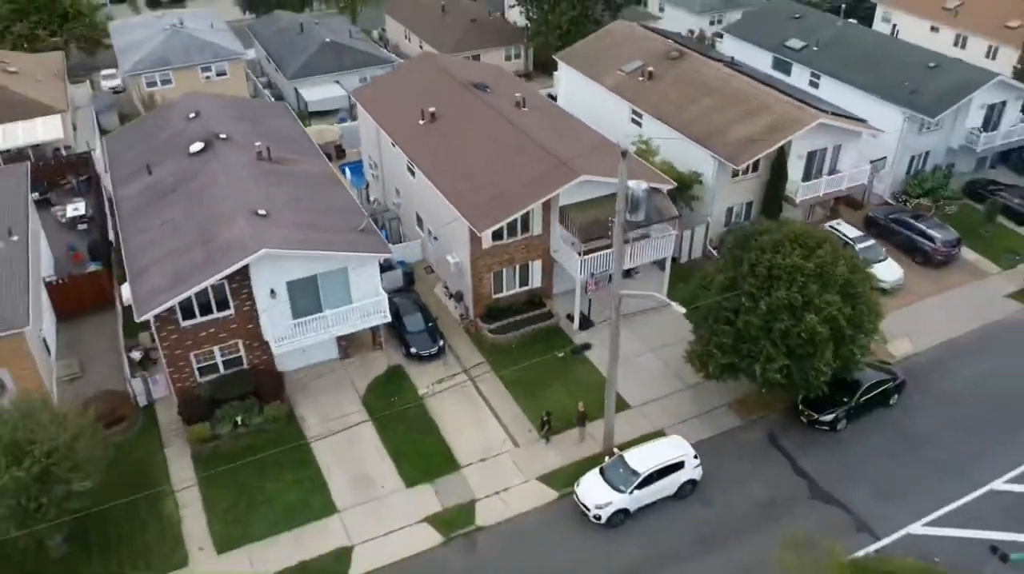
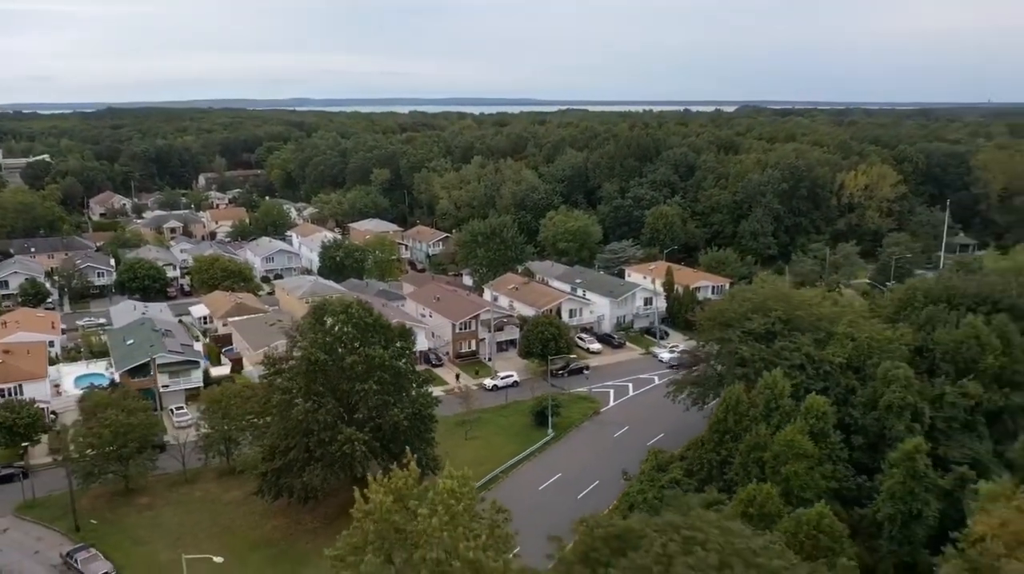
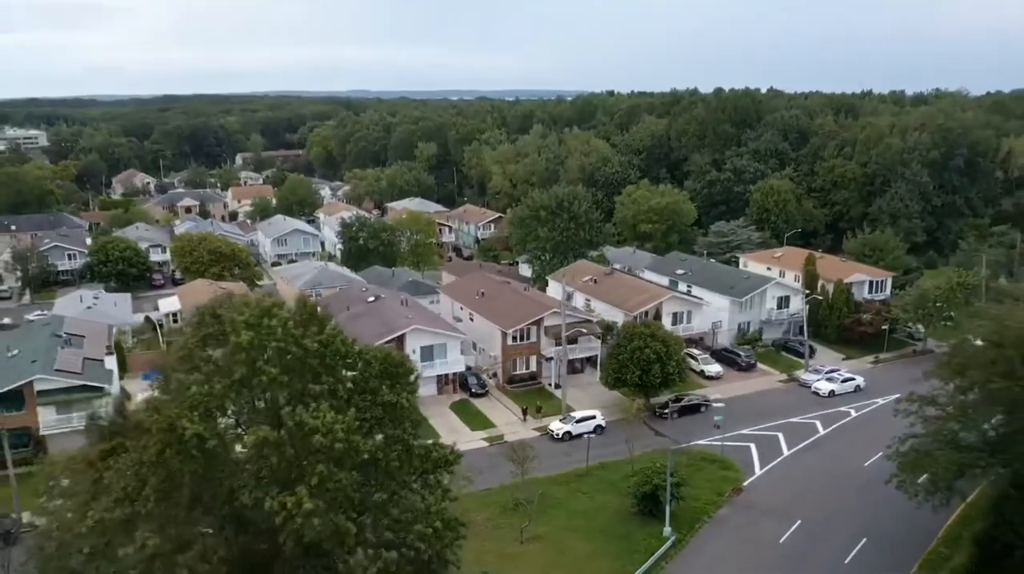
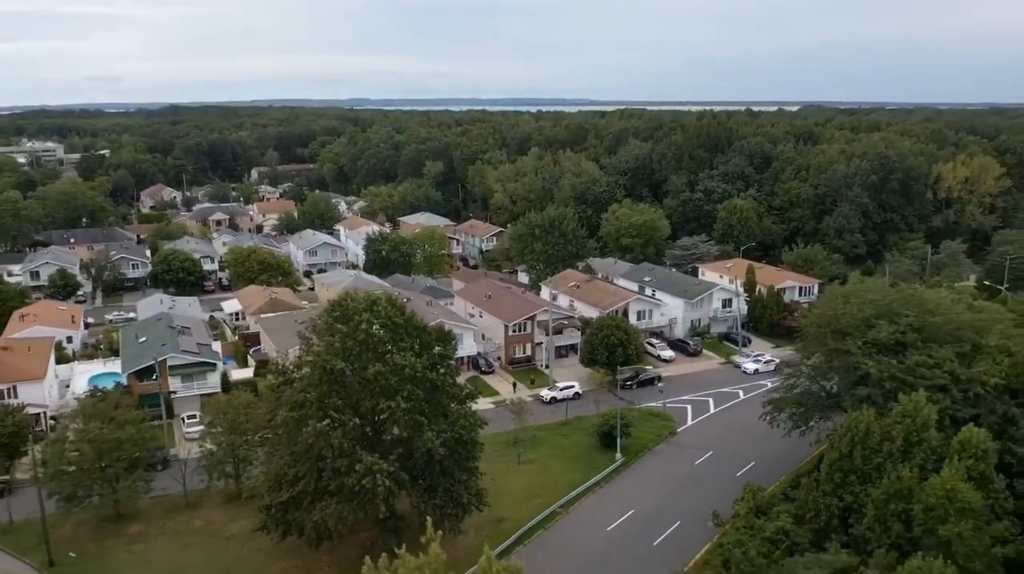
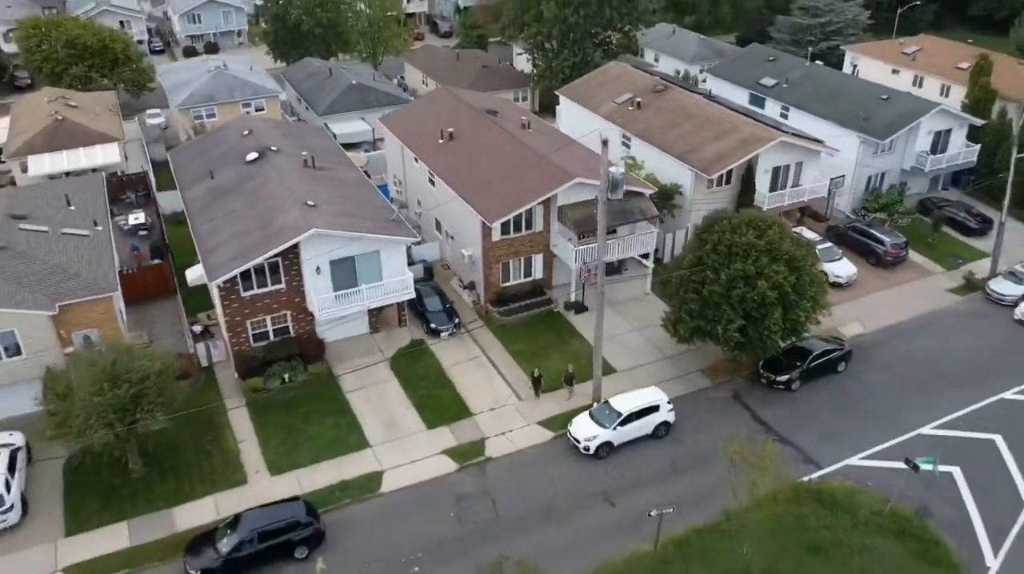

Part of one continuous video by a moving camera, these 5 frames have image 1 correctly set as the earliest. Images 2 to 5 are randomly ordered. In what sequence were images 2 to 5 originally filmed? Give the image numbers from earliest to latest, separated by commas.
5, 3, 4, 2
